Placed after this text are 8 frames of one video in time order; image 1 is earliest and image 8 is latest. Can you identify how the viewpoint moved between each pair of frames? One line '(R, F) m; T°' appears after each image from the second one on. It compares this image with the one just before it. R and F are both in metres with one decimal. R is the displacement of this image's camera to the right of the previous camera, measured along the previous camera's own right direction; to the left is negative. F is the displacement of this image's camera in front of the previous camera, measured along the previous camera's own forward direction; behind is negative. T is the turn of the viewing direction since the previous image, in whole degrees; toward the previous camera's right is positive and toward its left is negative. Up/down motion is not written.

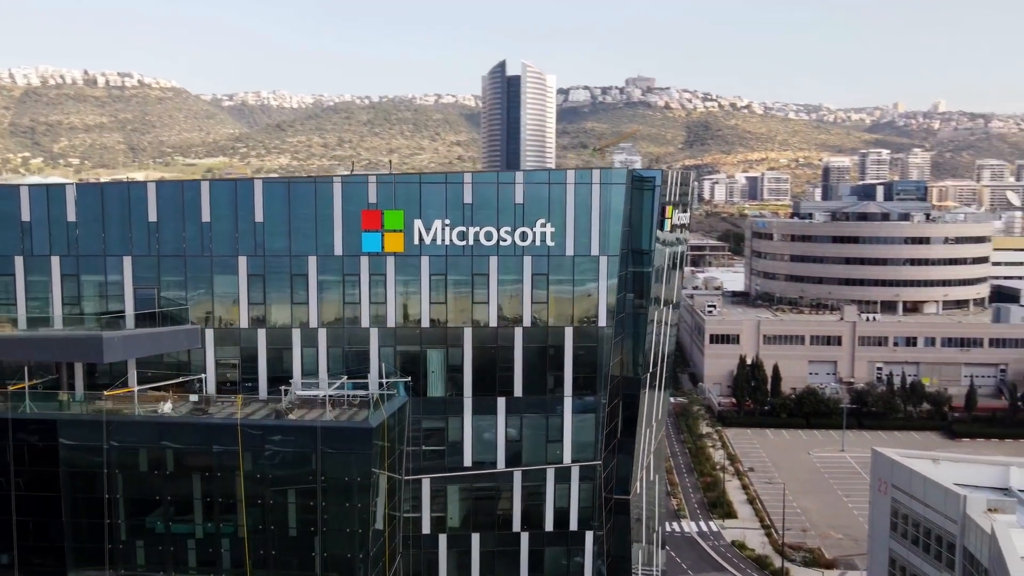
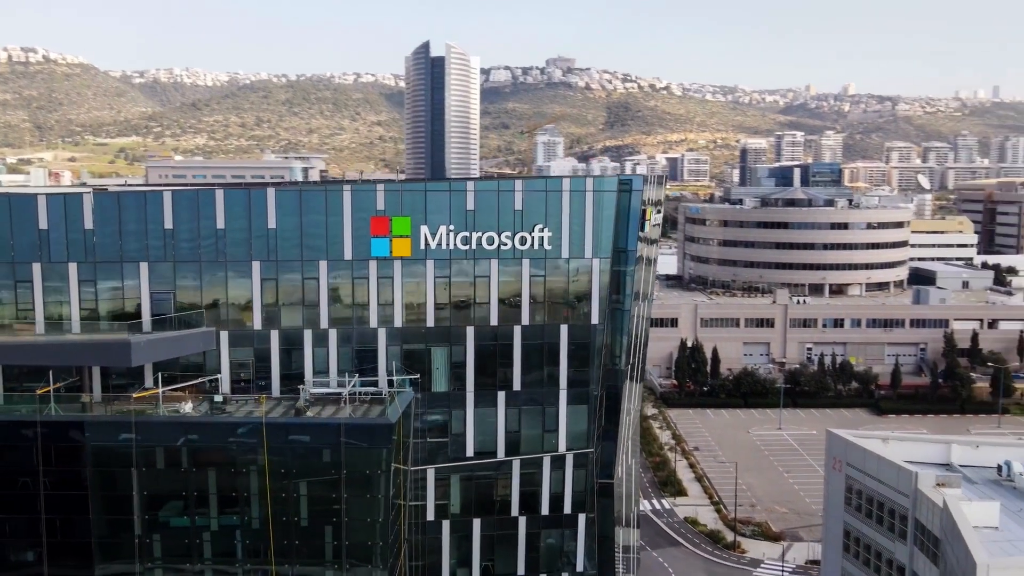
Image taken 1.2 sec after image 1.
(-2.0, -1.5) m; +5°
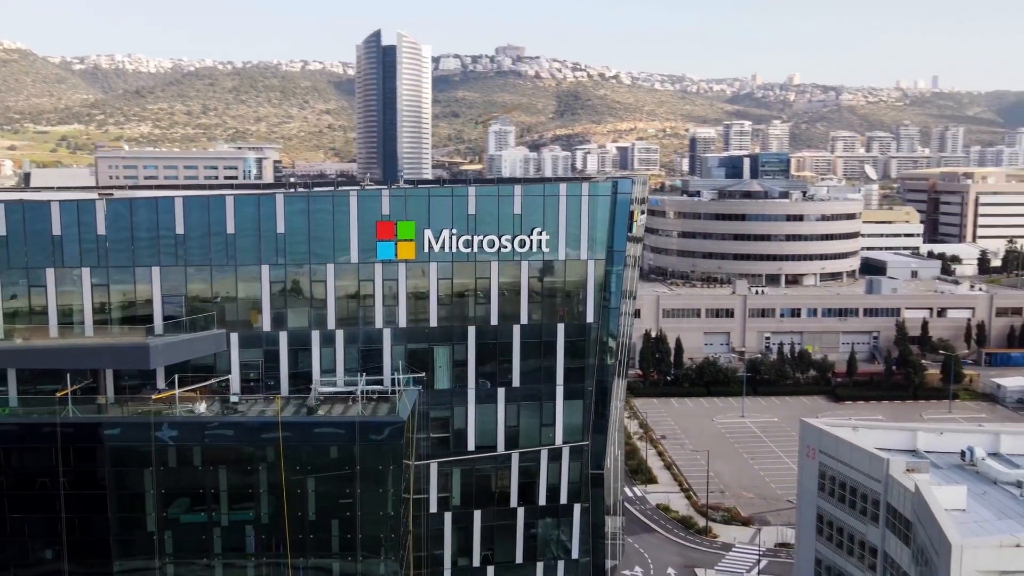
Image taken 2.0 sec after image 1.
(-1.3, -1.0) m; +3°
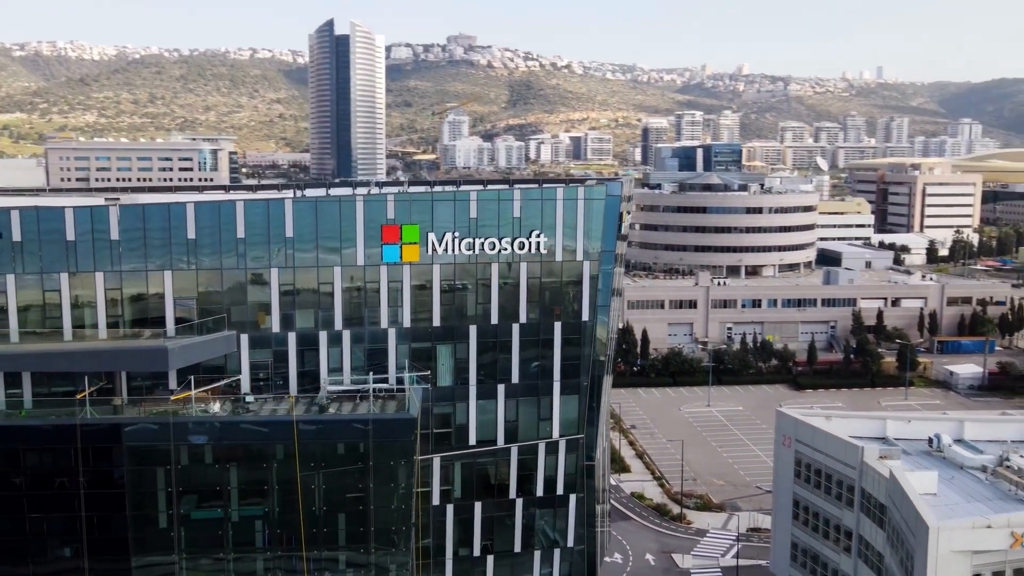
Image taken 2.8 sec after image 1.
(-1.3, -1.0) m; +3°
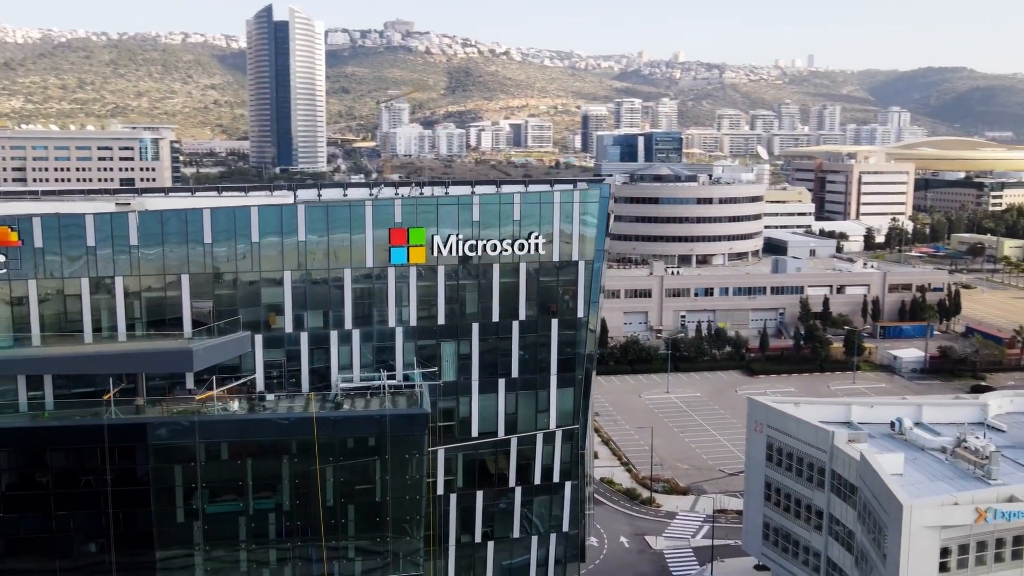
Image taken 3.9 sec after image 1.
(-1.7, -1.3) m; +4°
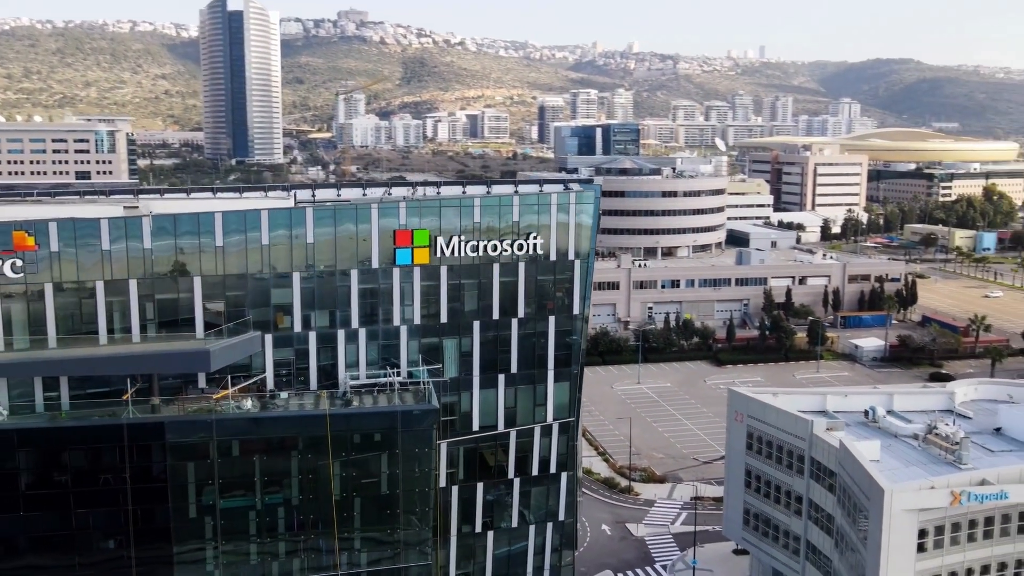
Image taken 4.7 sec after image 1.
(-1.3, -1.0) m; +3°
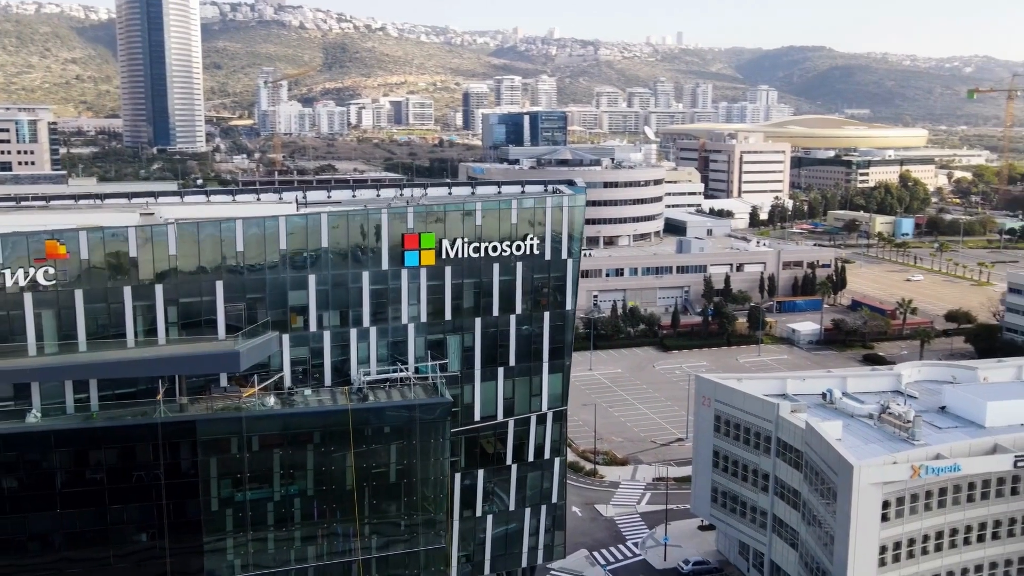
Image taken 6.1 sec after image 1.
(-2.4, -1.8) m; +4°
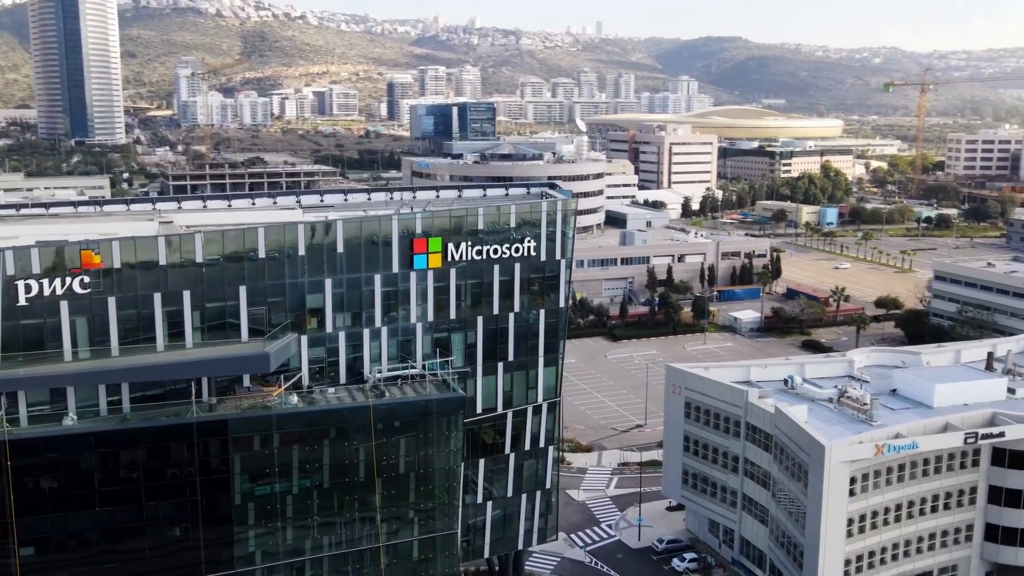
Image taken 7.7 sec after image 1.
(-2.5, -1.8) m; +4°
